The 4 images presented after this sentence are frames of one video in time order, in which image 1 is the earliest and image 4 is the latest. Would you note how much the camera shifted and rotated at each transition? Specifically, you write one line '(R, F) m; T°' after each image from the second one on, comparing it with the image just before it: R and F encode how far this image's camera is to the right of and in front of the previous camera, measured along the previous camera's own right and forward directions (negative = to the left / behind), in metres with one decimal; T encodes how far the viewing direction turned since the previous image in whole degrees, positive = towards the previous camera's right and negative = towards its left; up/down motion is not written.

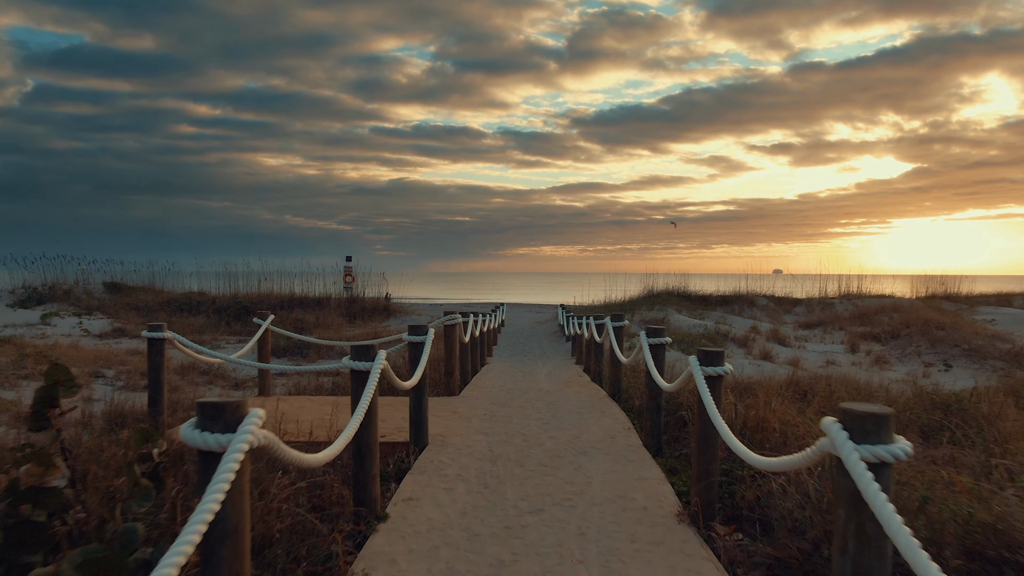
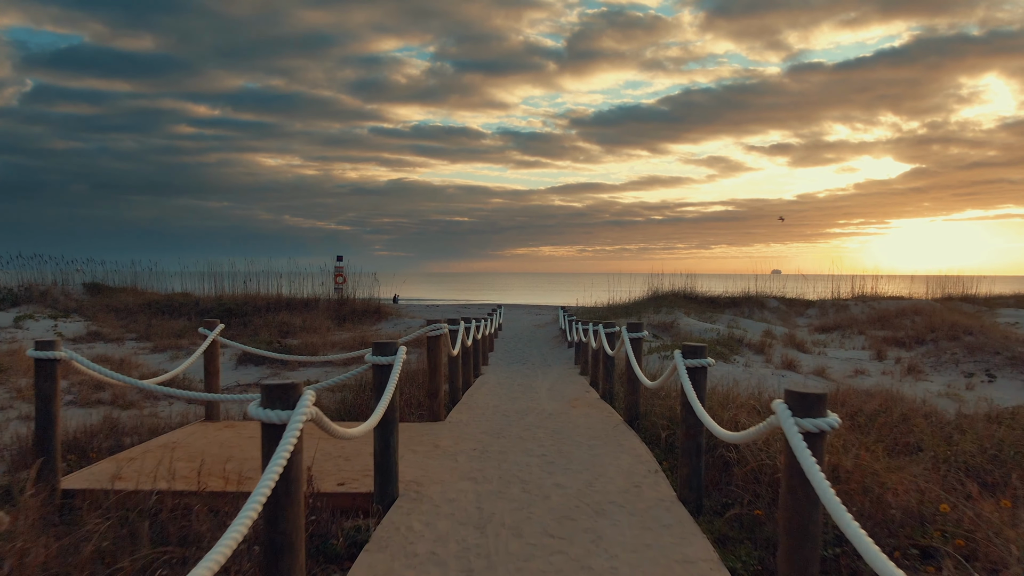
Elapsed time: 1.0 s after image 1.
(0.0, +1.1) m; 0°
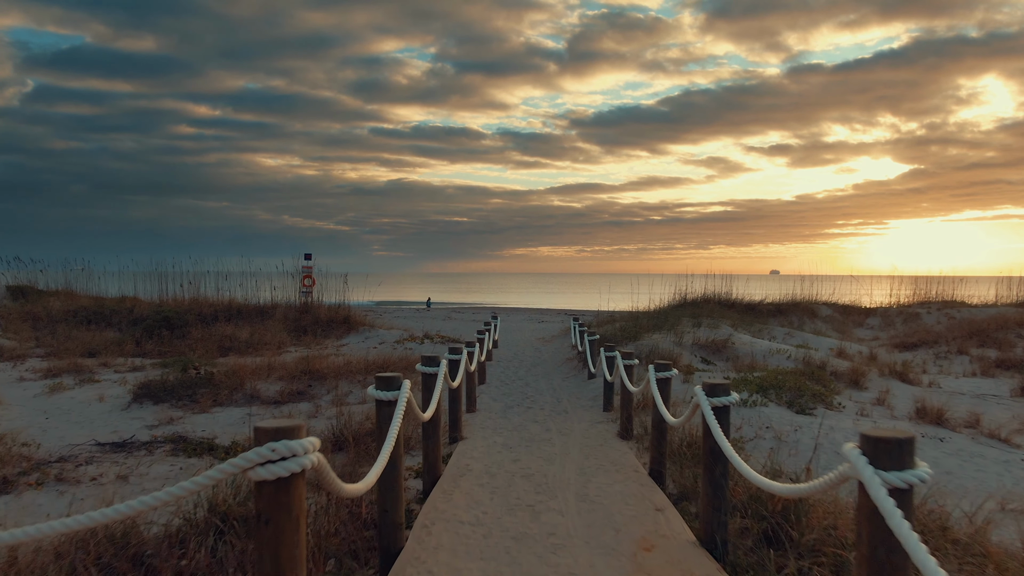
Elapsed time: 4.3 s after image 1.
(0.0, +3.6) m; 0°
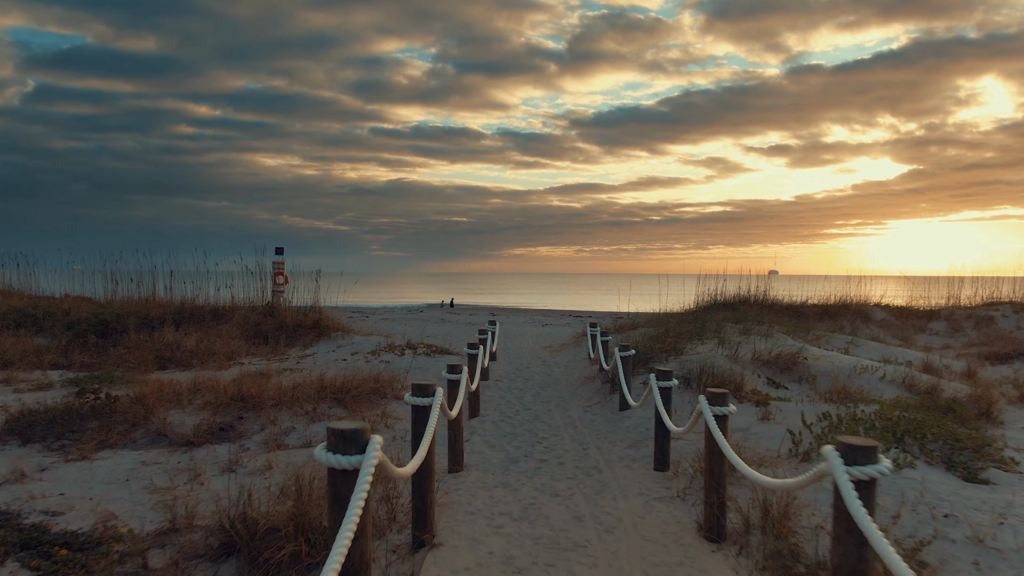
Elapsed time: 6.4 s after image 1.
(0.0, +2.6) m; 0°
